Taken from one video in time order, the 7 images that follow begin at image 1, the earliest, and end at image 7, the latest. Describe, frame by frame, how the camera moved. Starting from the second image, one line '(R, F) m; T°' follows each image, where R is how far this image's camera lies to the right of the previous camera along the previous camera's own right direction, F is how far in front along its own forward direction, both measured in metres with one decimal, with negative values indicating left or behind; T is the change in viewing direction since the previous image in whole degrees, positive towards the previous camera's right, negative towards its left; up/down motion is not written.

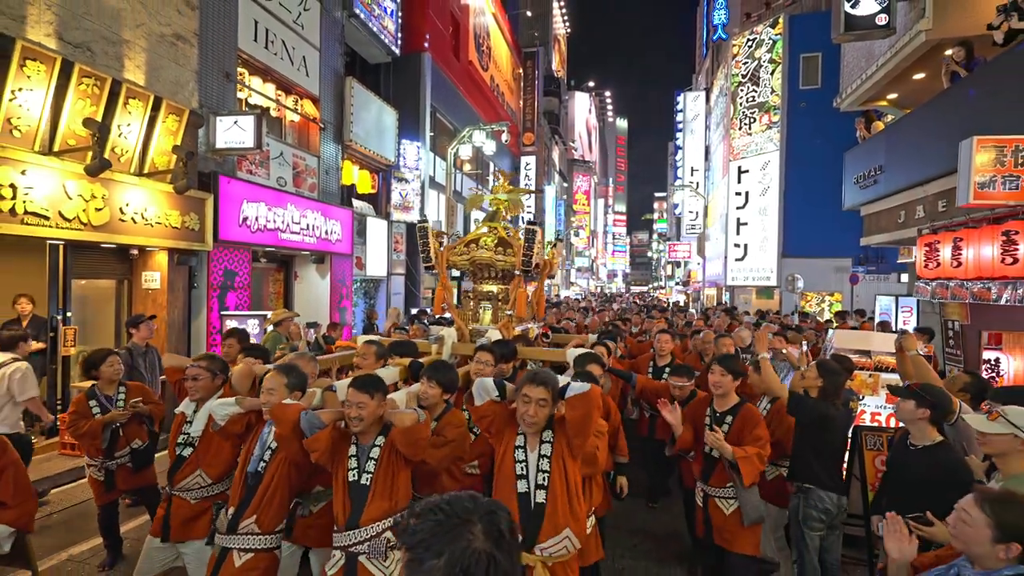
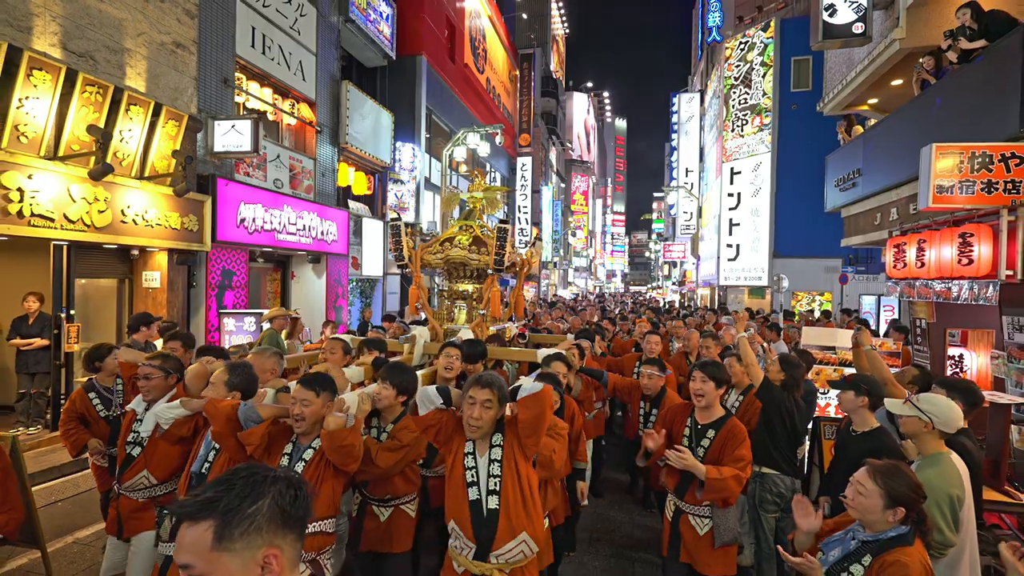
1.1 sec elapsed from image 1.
(+0.3, -0.3) m; 0°
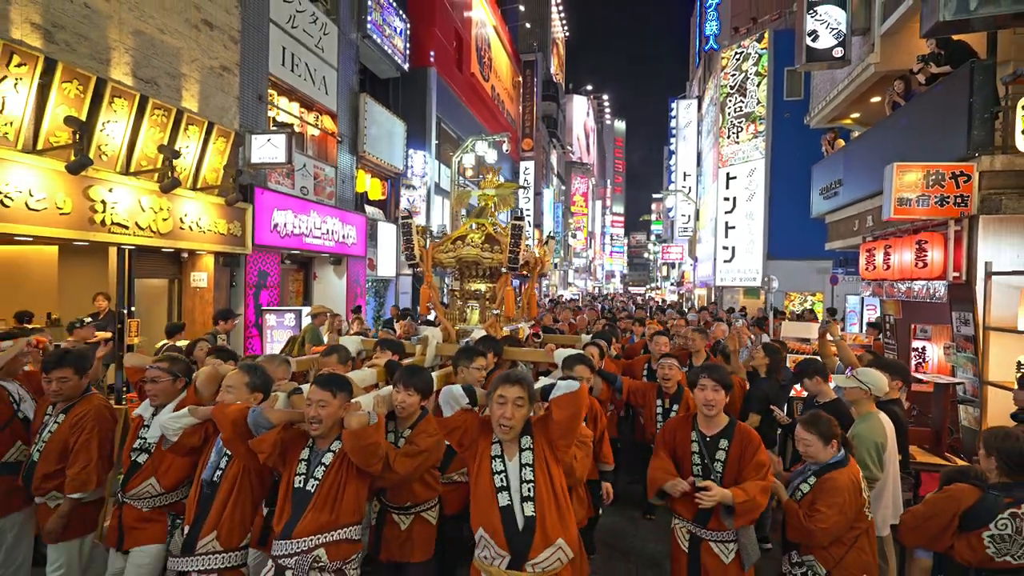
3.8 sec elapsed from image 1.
(-0.3, -1.0) m; 0°
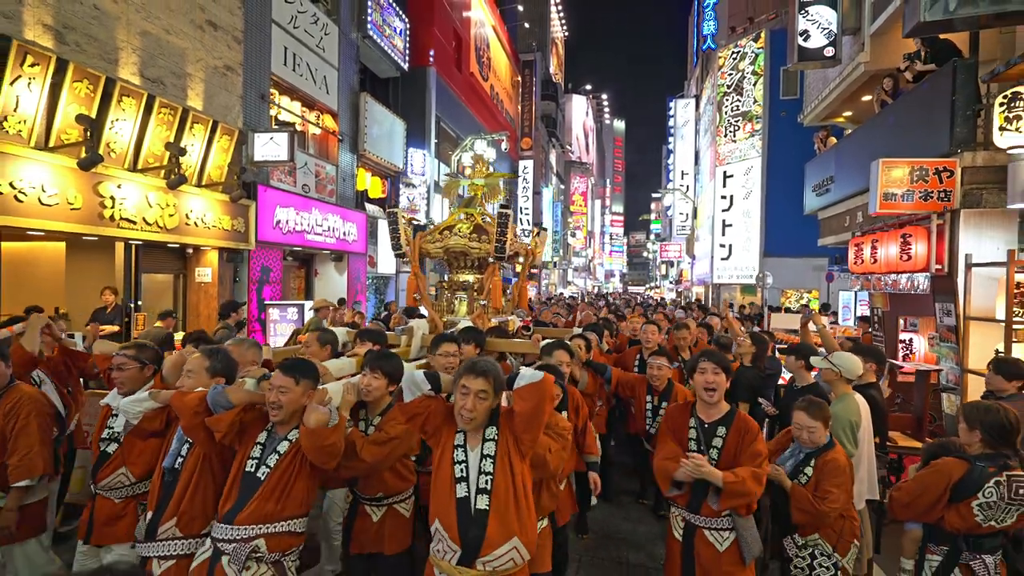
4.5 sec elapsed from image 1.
(0.0, -0.2) m; 0°
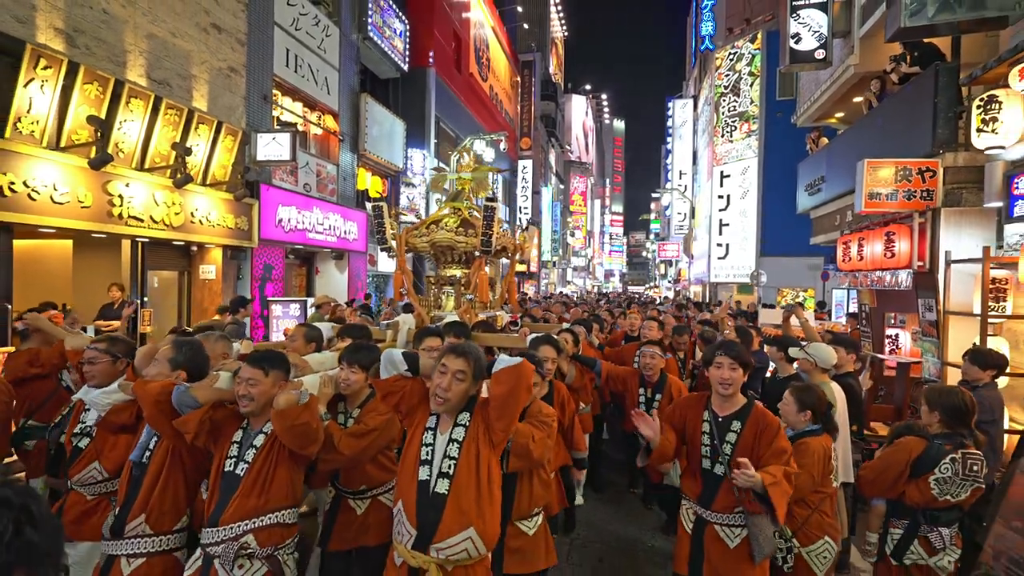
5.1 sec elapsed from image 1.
(+0.1, -0.3) m; 0°
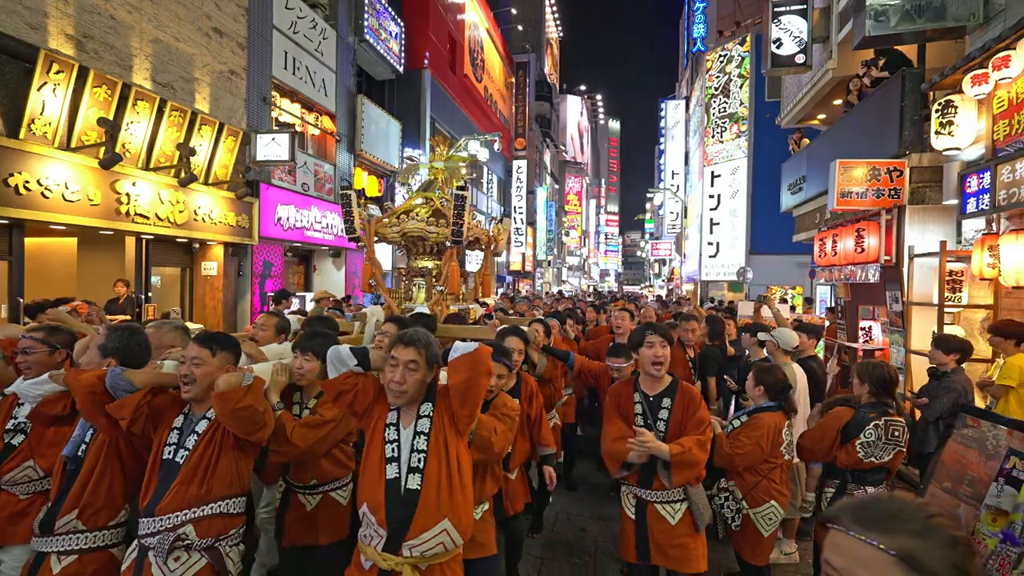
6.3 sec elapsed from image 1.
(+0.1, -0.4) m; 0°
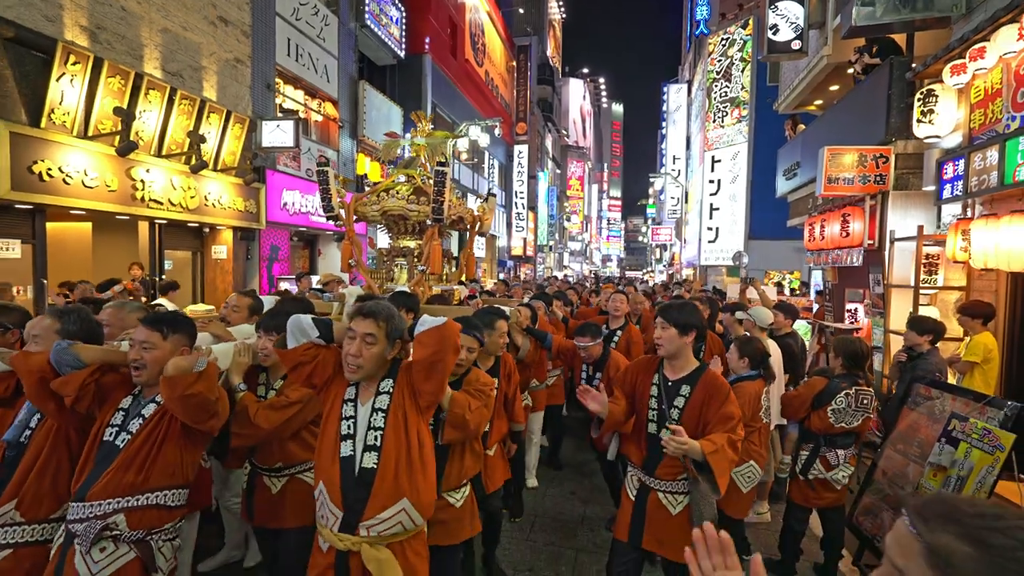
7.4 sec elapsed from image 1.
(+0.1, -0.4) m; 0°
